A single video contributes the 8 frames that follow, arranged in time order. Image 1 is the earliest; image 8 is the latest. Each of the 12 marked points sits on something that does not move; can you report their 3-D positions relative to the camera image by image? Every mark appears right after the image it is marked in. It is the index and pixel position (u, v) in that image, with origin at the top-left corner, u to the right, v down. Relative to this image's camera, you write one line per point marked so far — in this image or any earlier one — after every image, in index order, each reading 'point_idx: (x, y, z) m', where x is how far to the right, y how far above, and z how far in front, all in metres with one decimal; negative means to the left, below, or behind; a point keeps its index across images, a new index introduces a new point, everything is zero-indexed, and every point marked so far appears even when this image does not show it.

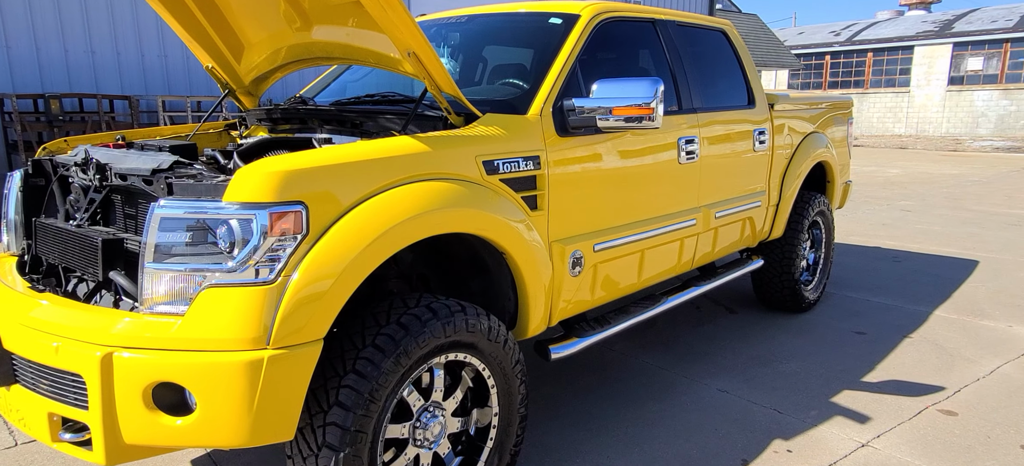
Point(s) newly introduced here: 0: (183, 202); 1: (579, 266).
0: (-1.0, +0.1, +2.2) m
1: (+0.3, -0.2, +3.2) m
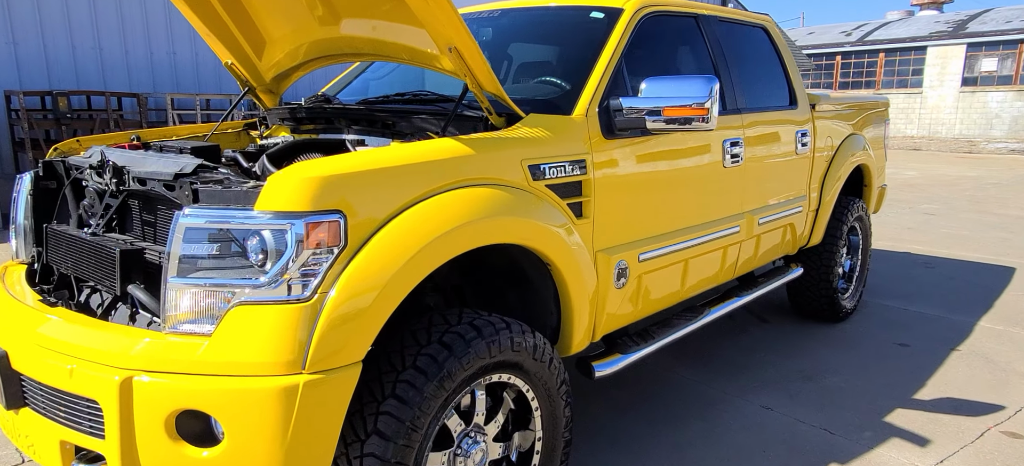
0: (-0.9, +0.1, +2.0) m
1: (+0.5, -0.2, +2.9) m
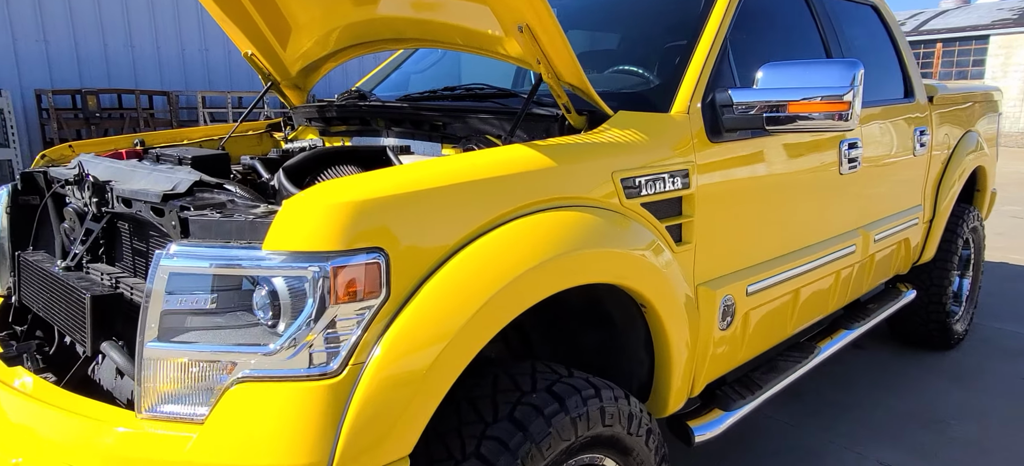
0: (-0.6, 0.0, +1.5) m
1: (+0.7, -0.3, +2.3) m
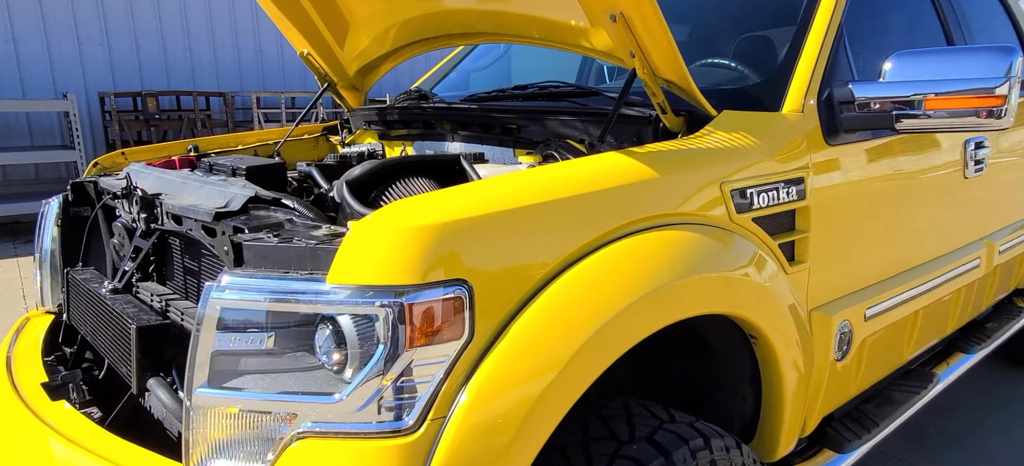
0: (-0.5, -0.1, +1.3) m
1: (+1.0, -0.3, +2.0) m
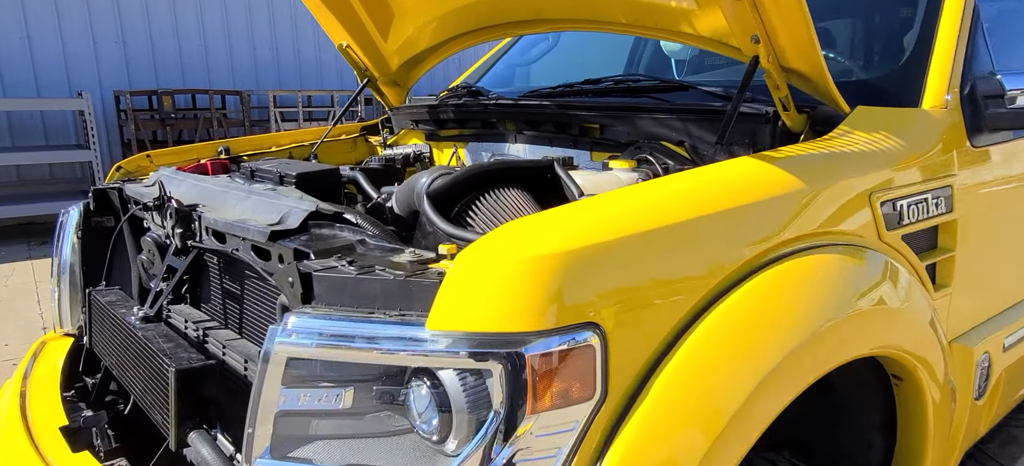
0: (-0.3, -0.1, +1.0) m
1: (+1.2, -0.4, +1.8) m
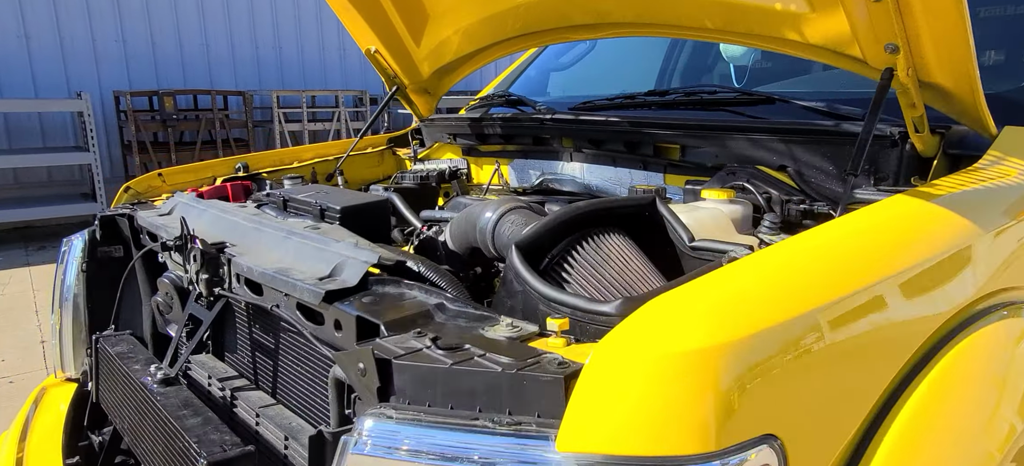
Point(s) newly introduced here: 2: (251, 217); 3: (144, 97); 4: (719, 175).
0: (-0.1, -0.2, +0.8) m
1: (+1.3, -0.4, +1.5) m
2: (-0.5, 0.0, +1.4) m
3: (-3.8, +1.4, +7.3) m
4: (+0.4, +0.1, +1.5) m
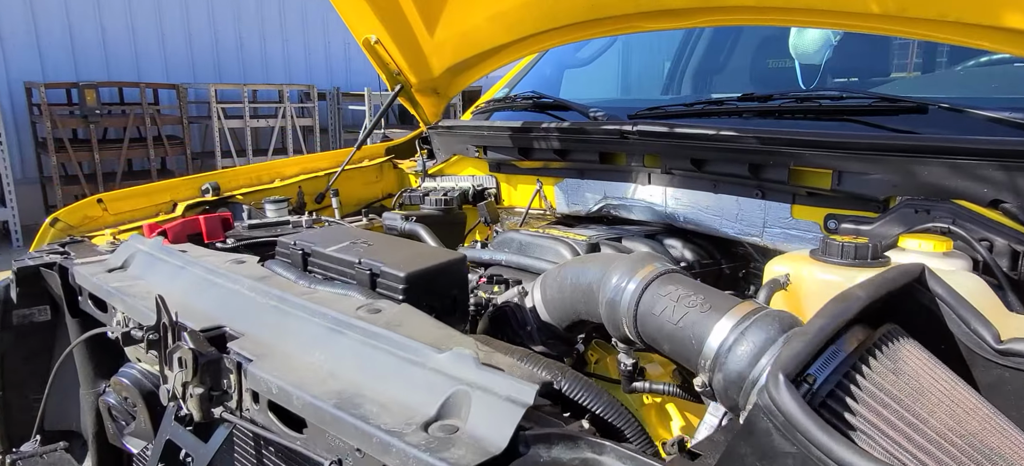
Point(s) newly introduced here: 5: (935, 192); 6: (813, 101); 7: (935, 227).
0: (+0.1, -0.3, +0.3) m
1: (+1.5, -0.5, +1.2) m
2: (-0.3, -0.1, +0.9) m
3: (-4.1, +1.3, +6.5) m
4: (+0.6, 0.0, +1.1) m
5: (+0.7, +0.1, +1.1) m
6: (+0.6, +0.3, +1.5) m
7: (+0.6, 0.0, +1.1) m
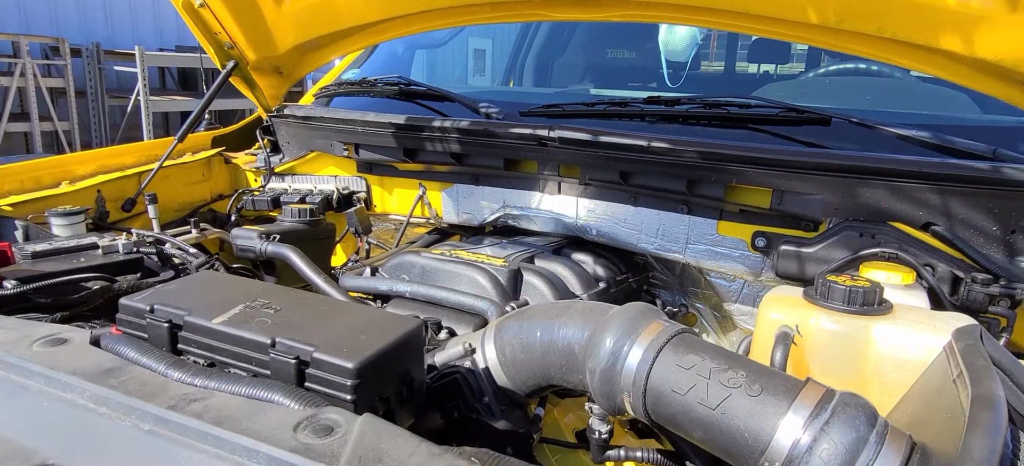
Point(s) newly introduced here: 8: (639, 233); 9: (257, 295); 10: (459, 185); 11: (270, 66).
0: (+0.3, -0.4, +0.2) m
1: (+1.3, -0.6, +1.4) m
2: (-0.3, -0.1, +0.6) m
3: (-5.5, +1.4, +4.8) m
4: (+0.5, 0.0, +1.1) m
5: (+0.6, 0.0, +1.1) m
6: (+0.4, +0.2, +1.4) m
7: (+0.6, 0.0, +1.0) m
8: (+0.2, 0.0, +1.3) m
9: (-0.3, -0.1, +0.8) m
10: (-0.1, +0.1, +1.5) m
11: (-0.6, +0.4, +1.8) m
